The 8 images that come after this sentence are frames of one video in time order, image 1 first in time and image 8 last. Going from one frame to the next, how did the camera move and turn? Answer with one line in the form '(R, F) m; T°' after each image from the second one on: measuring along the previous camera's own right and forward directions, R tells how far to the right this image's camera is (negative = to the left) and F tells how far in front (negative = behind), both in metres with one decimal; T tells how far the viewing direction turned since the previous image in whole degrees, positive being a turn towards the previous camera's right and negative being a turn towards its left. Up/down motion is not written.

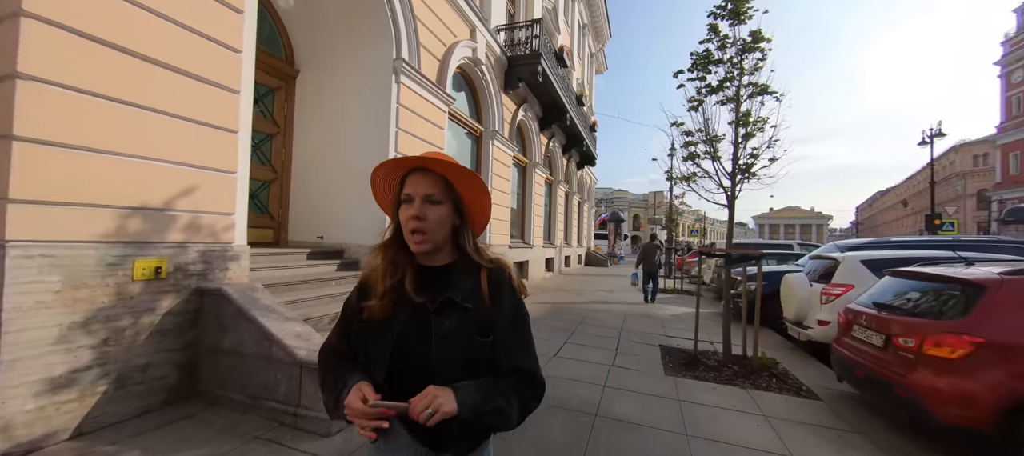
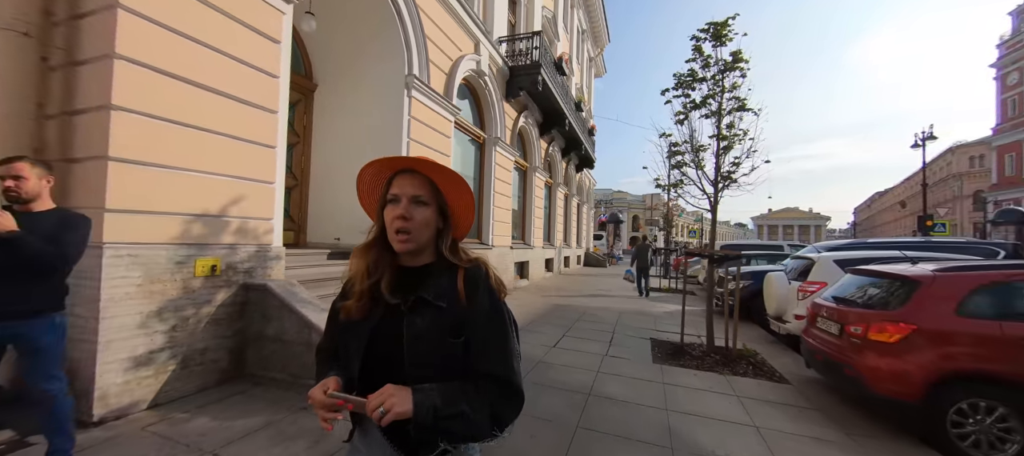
(0.0, -0.5) m; 0°
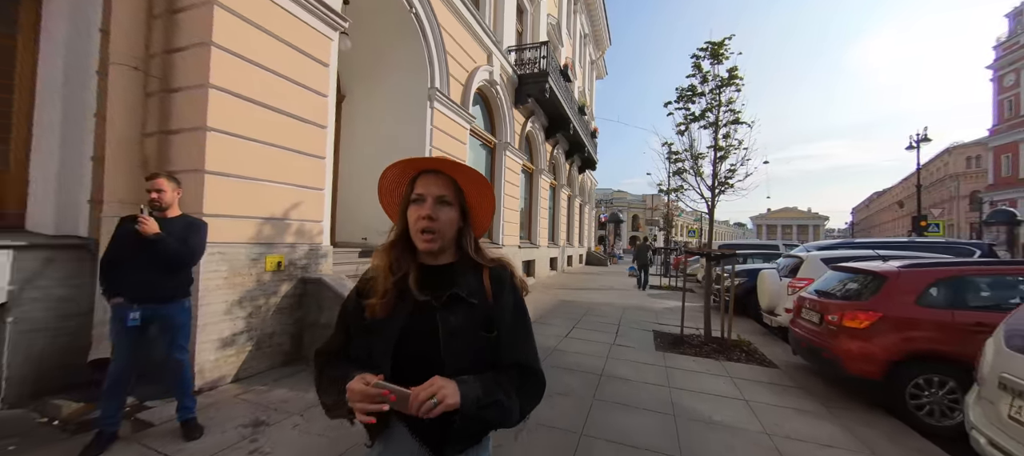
(-0.3, -0.5) m; 0°
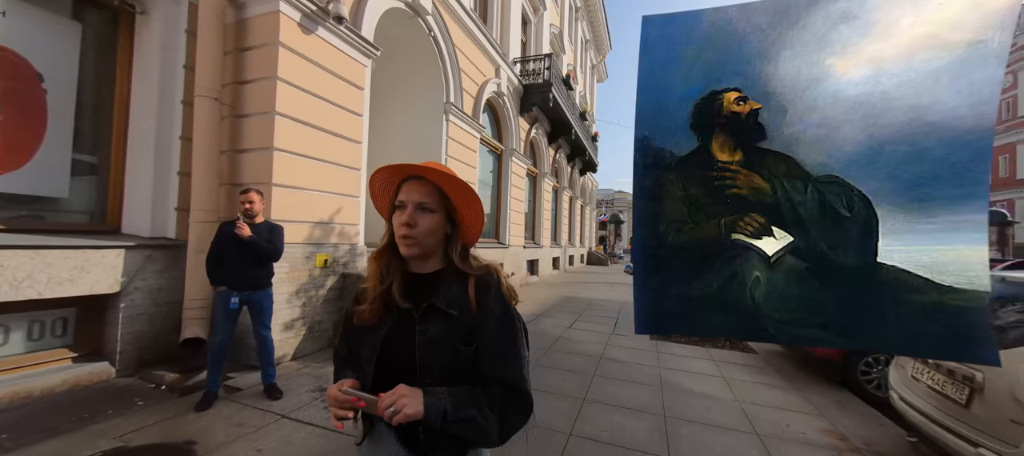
(-0.1, -0.7) m; 0°
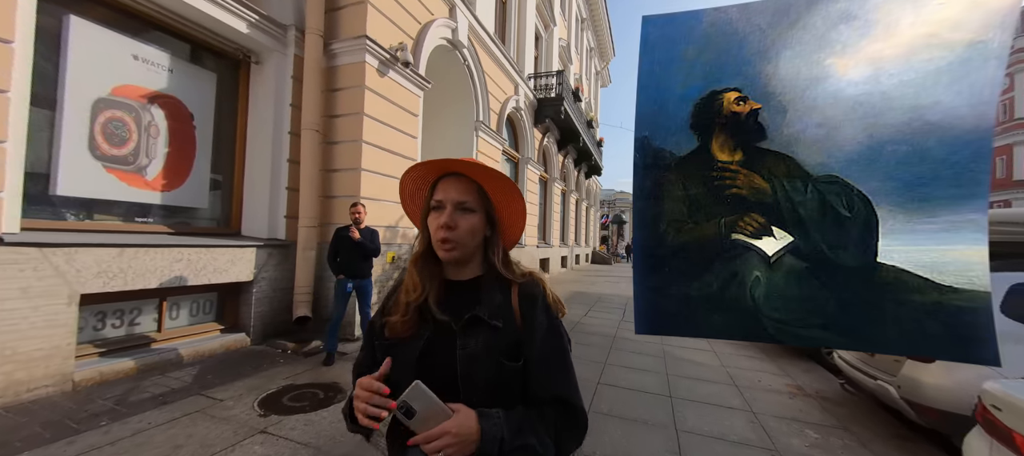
(-0.5, -1.1) m; 0°
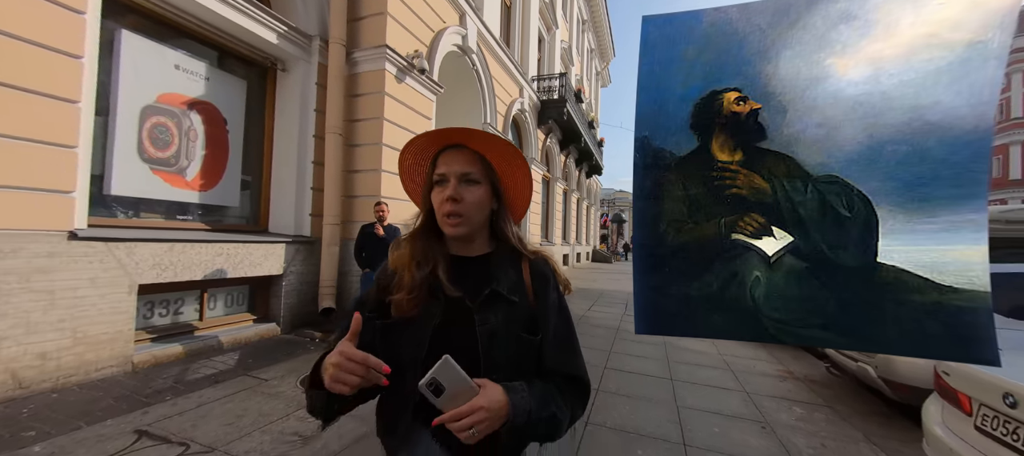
(-0.2, -0.3) m; 0°
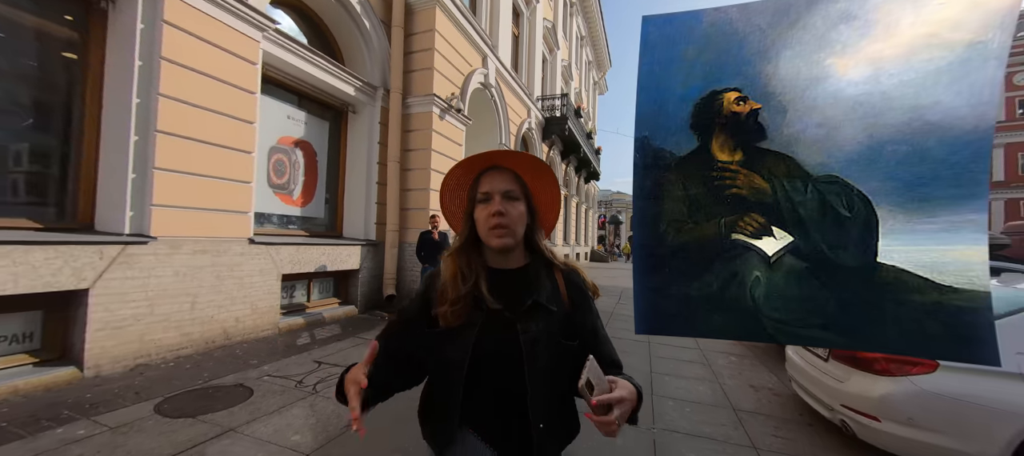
(-0.3, -1.7) m; 0°
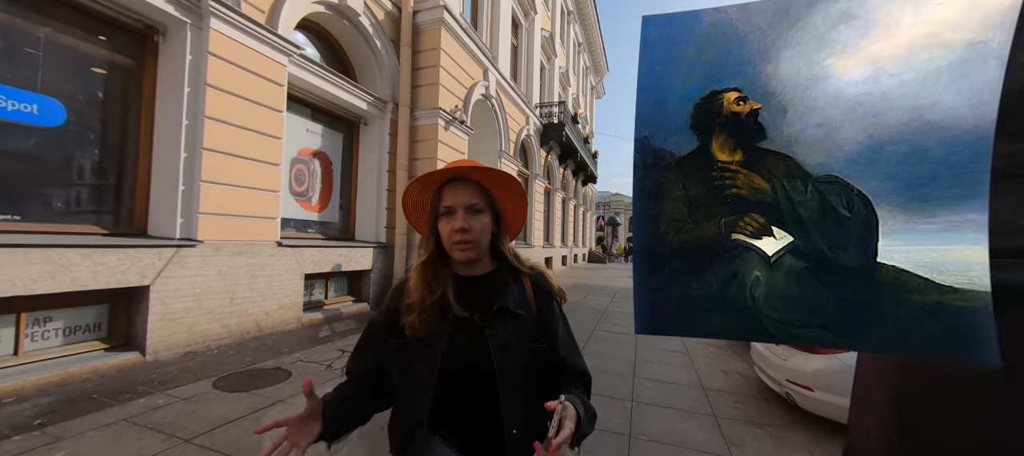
(0.0, -0.6) m; 0°
